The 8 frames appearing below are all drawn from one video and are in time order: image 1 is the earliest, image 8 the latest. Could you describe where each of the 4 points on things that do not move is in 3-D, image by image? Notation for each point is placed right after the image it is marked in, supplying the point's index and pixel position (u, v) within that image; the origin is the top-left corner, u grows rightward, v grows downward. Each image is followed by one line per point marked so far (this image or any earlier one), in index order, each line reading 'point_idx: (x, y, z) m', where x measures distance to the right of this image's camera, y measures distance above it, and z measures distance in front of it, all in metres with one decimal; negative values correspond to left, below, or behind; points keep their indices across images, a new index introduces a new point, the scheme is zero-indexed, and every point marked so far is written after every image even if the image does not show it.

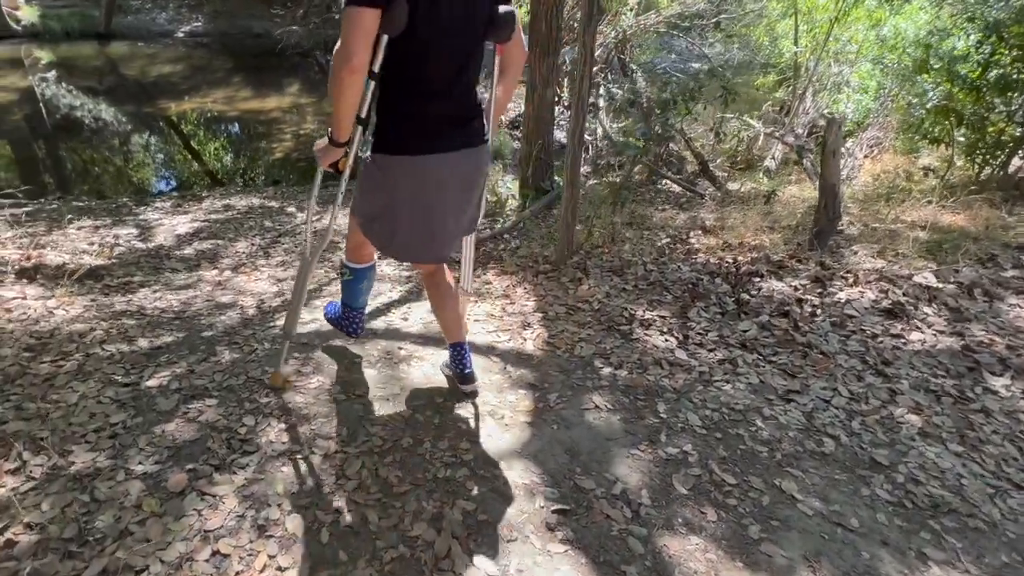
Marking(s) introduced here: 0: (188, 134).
0: (-8.9, +4.2, +13.3) m
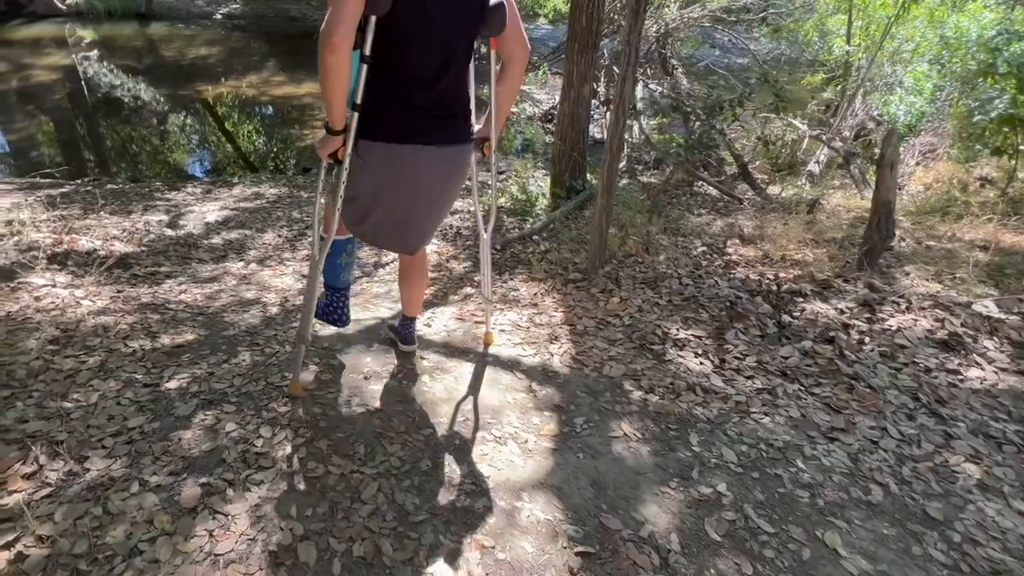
0: (-8.0, +4.7, +13.5) m
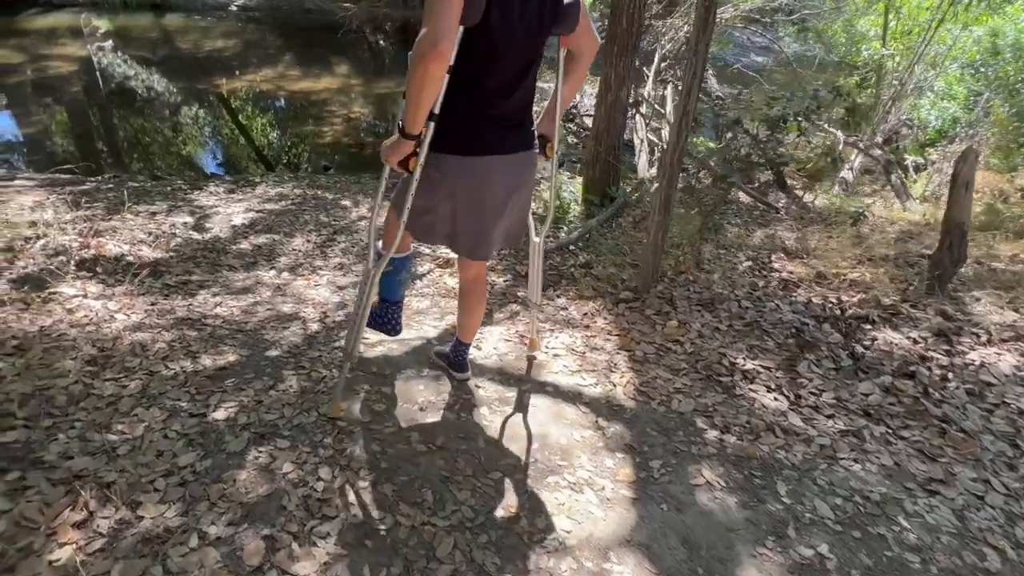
0: (-7.4, +4.8, +13.3) m
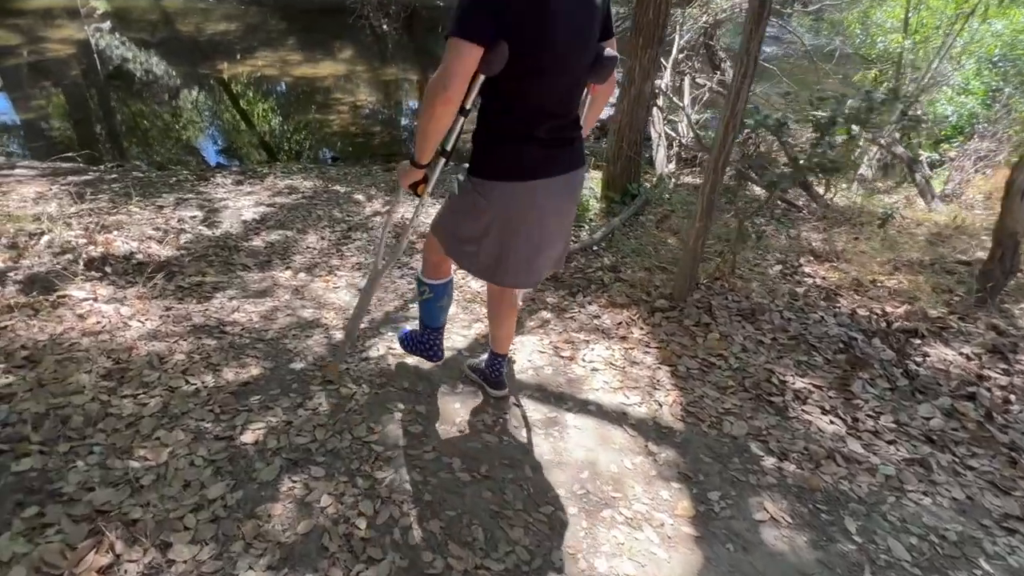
0: (-7.1, +5.0, +12.9) m
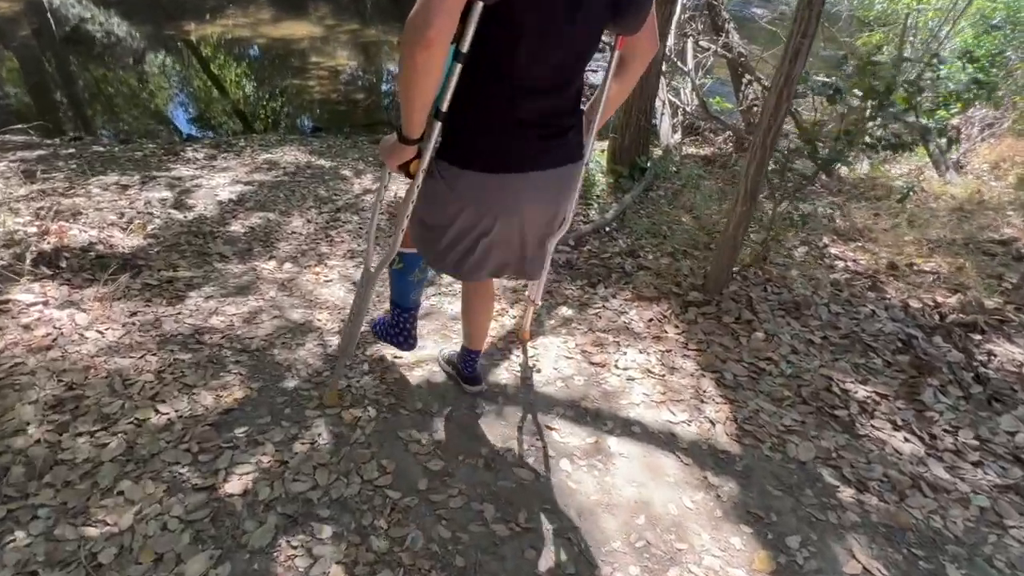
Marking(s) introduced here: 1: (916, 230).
0: (-7.3, +5.5, +11.9) m
1: (+5.0, +0.7, +6.0) m
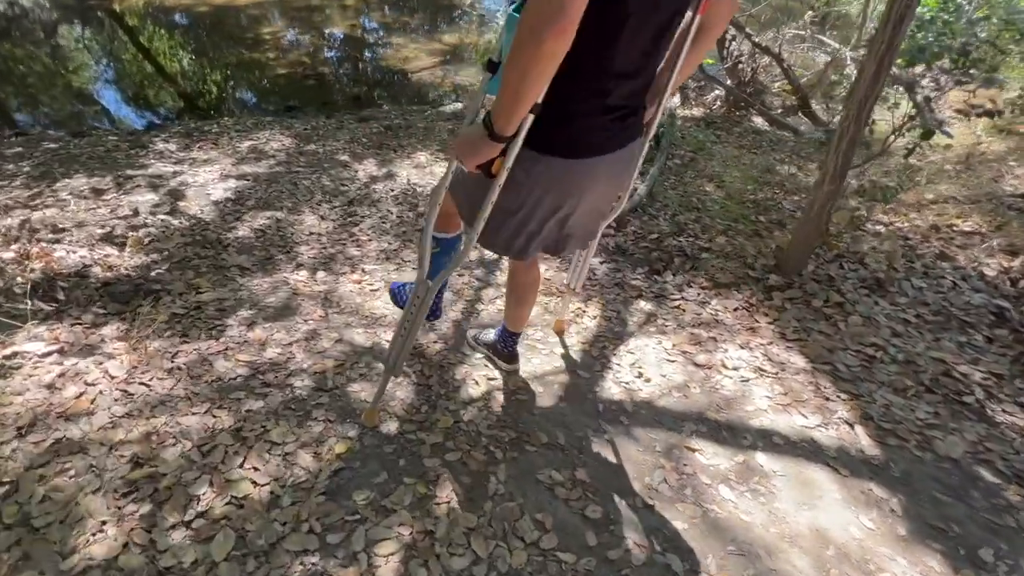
0: (-7.7, +5.5, +10.6) m
1: (+5.3, +1.2, +6.0) m
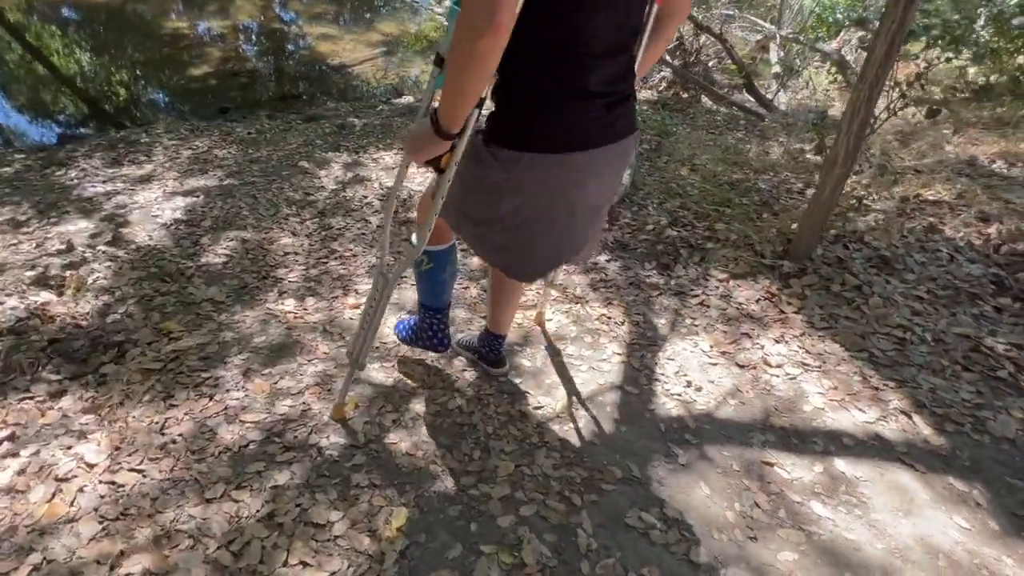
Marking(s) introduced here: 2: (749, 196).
0: (-8.8, +4.8, +9.2) m
1: (+4.9, +1.6, +6.3) m
2: (+2.6, +1.0, +5.5) m
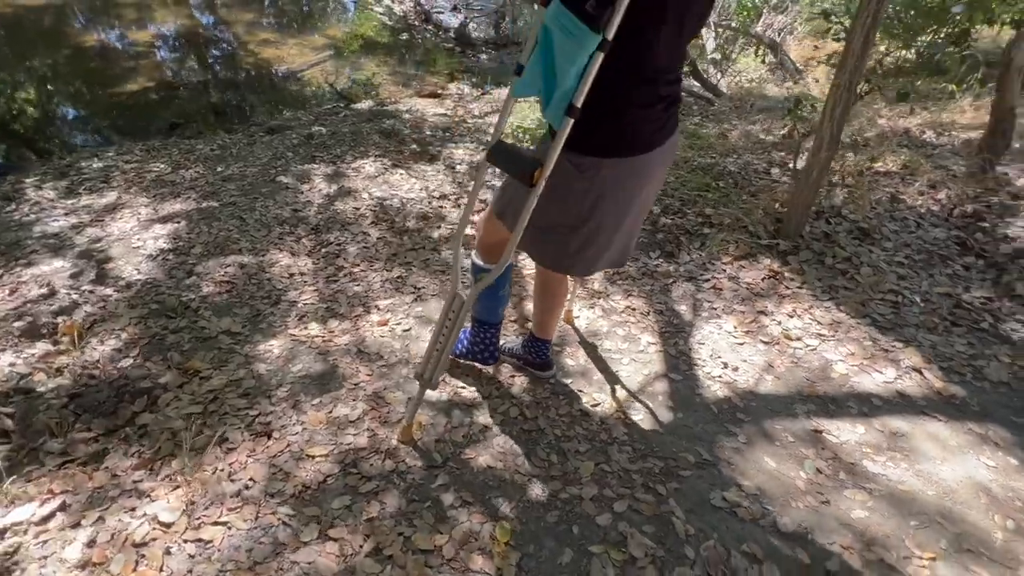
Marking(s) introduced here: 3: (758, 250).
0: (-9.6, +4.0, +8.2) m
1: (+4.6, +2.1, +6.8) m
2: (+2.5, +1.3, +5.8) m
3: (+2.0, +0.3, +4.0) m
